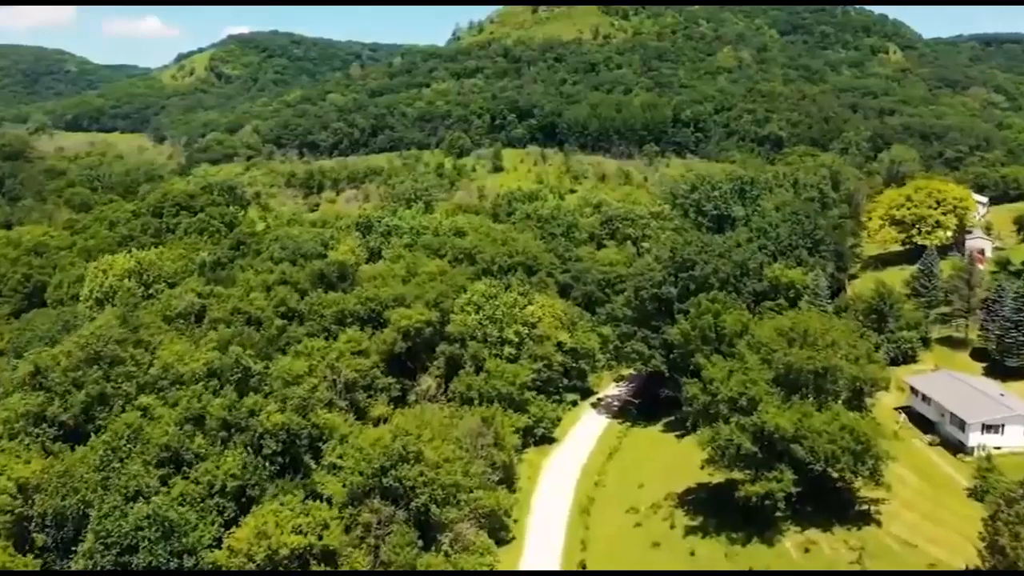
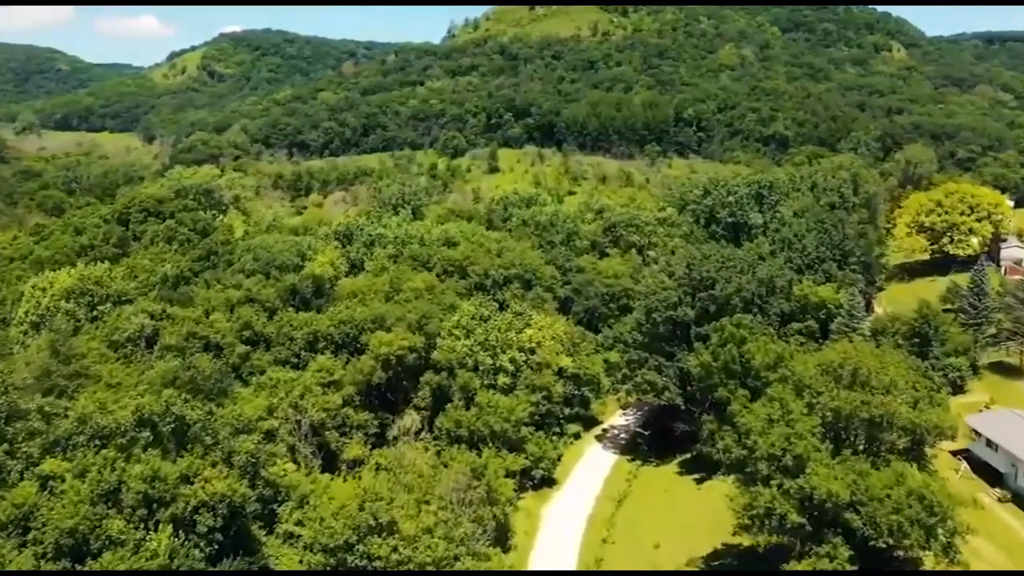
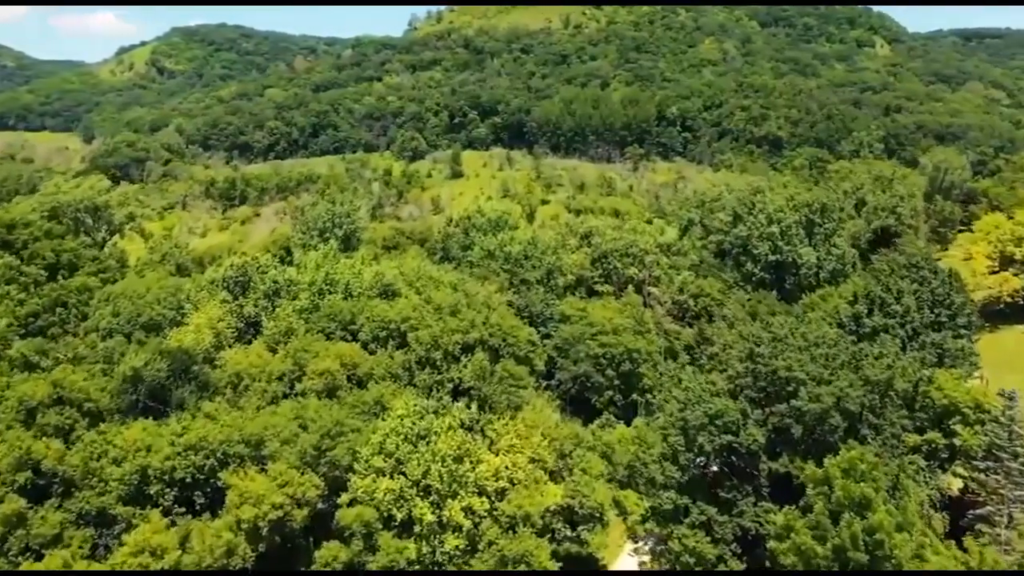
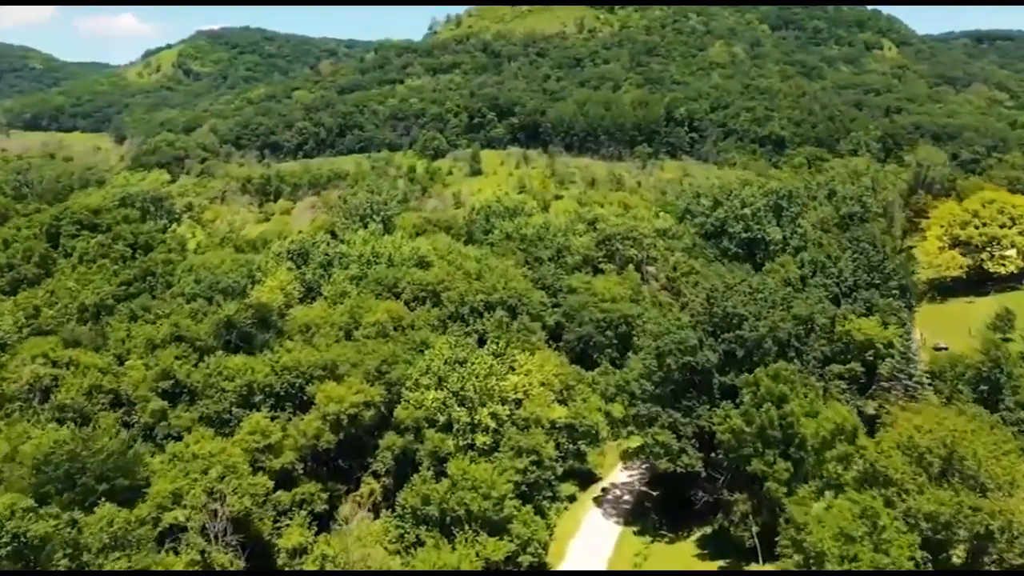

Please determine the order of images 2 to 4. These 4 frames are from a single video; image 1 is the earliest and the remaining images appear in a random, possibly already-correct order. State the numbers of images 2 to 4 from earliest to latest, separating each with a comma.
2, 4, 3
